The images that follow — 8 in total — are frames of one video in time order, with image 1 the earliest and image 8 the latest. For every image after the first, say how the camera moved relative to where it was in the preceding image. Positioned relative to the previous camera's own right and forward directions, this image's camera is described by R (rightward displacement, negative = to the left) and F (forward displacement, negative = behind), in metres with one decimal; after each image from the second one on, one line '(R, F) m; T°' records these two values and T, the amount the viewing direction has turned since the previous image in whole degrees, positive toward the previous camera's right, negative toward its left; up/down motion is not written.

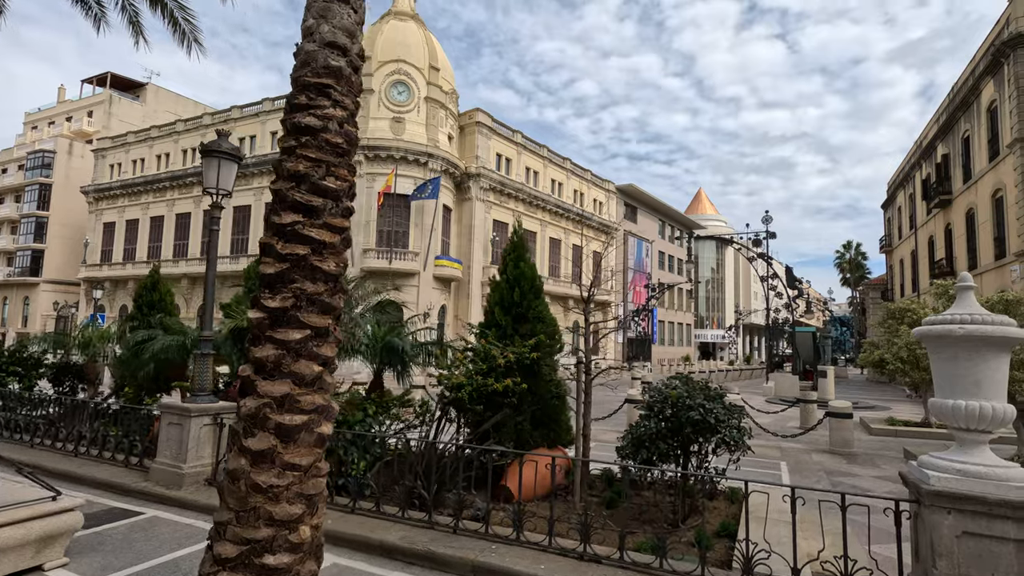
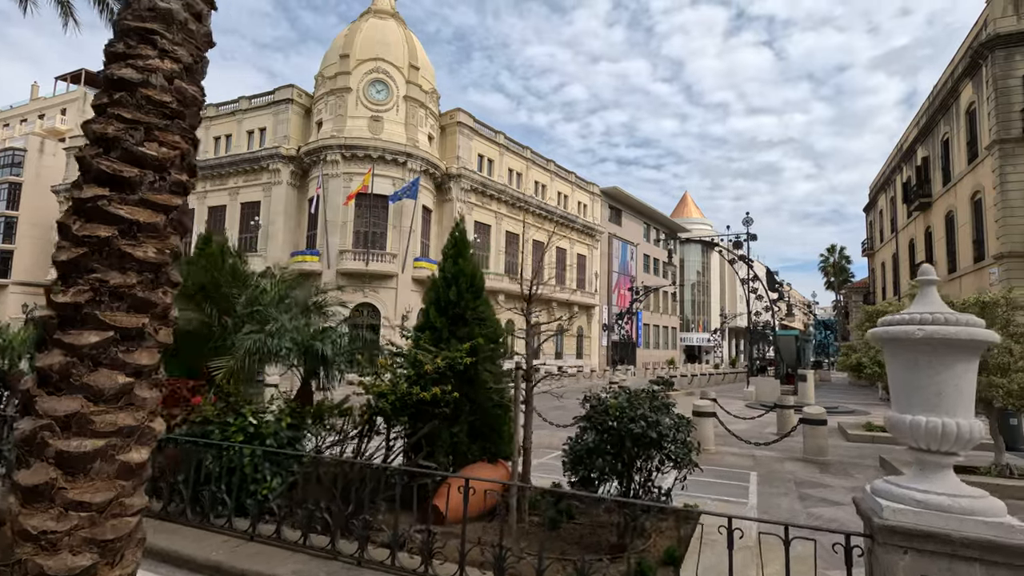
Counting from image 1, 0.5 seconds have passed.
(+0.6, +0.5) m; +1°
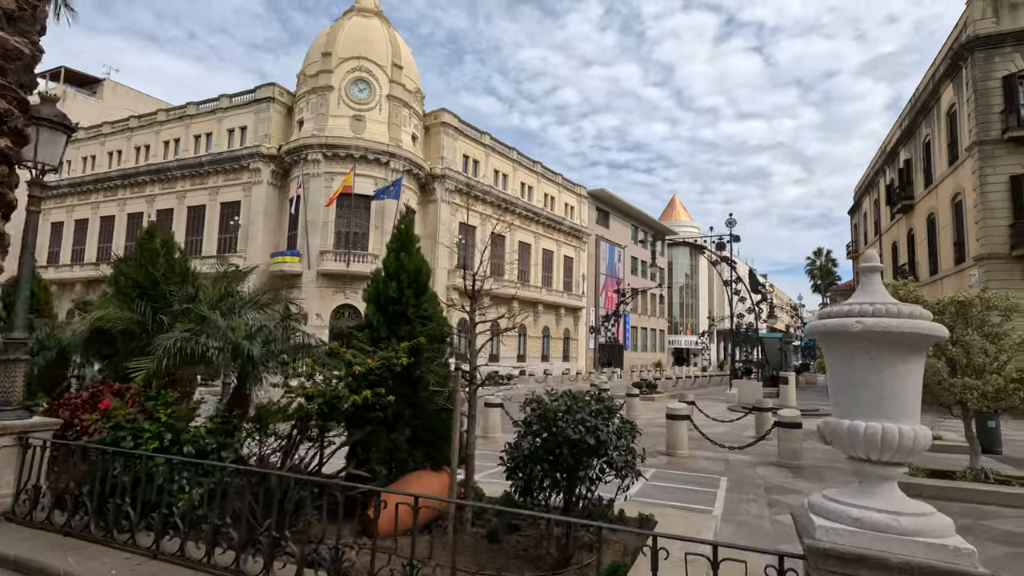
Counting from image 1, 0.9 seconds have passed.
(+0.5, +0.3) m; +1°
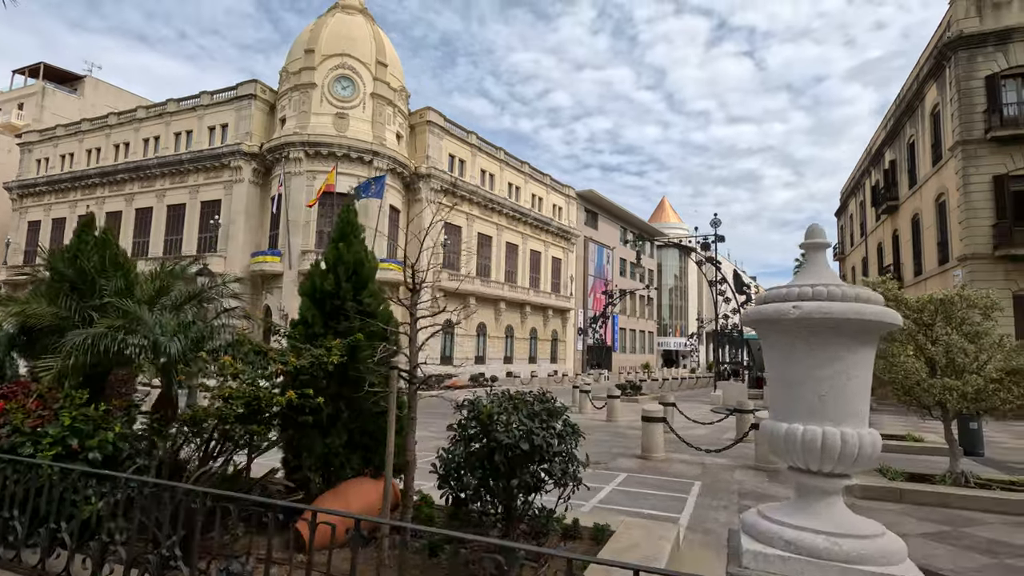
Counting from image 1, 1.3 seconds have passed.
(+0.4, +0.4) m; +1°
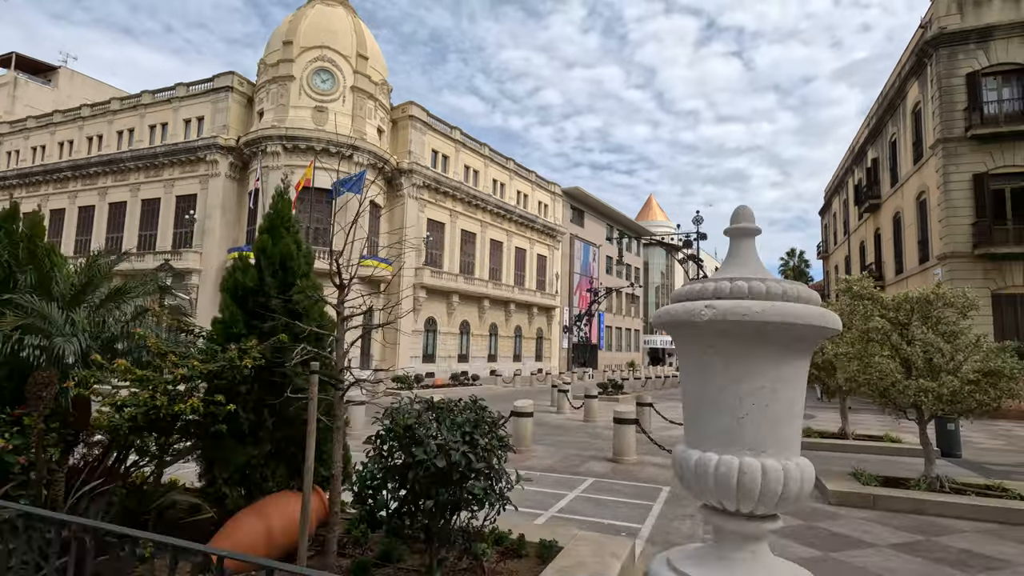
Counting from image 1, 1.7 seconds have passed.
(+0.4, +0.4) m; +1°
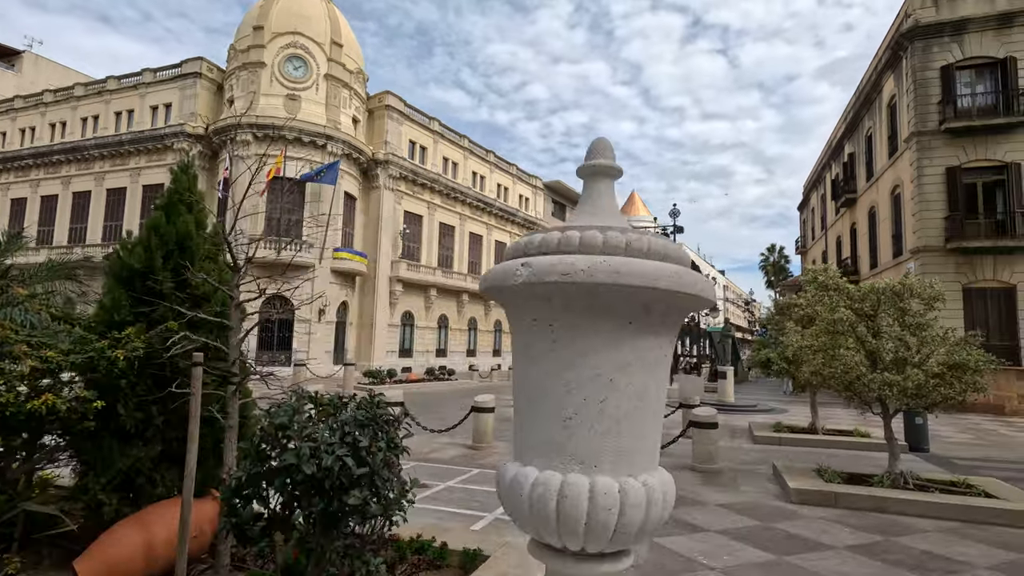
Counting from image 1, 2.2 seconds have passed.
(+0.5, +0.4) m; +2°
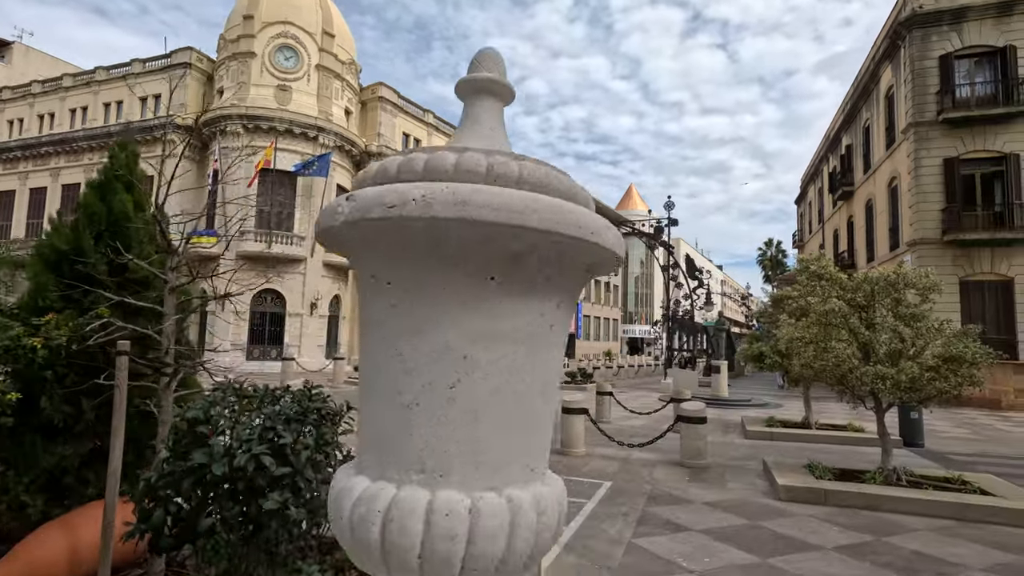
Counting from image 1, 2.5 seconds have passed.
(+0.3, +0.3) m; 0°
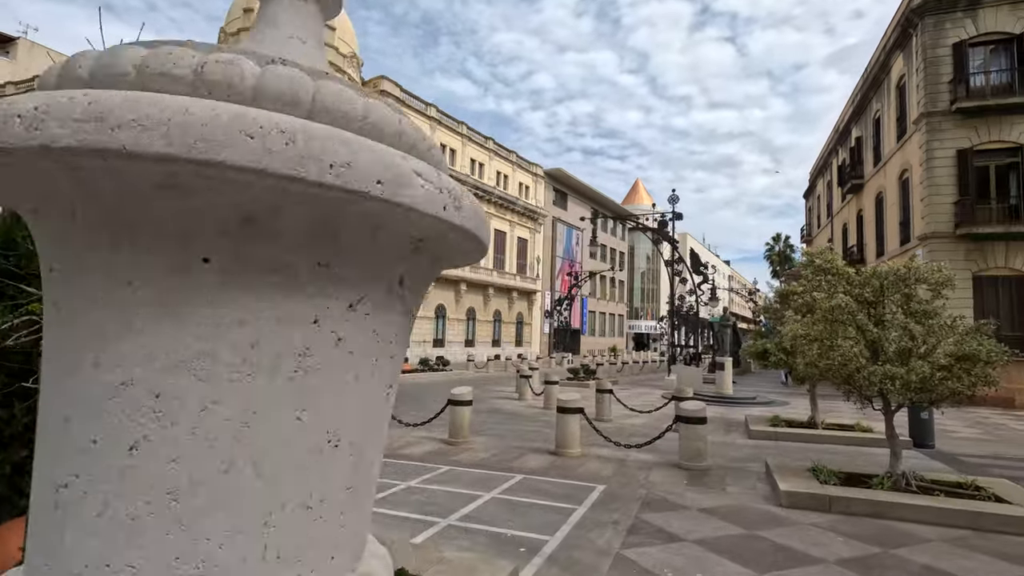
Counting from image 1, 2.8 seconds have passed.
(+0.2, +0.3) m; -1°
